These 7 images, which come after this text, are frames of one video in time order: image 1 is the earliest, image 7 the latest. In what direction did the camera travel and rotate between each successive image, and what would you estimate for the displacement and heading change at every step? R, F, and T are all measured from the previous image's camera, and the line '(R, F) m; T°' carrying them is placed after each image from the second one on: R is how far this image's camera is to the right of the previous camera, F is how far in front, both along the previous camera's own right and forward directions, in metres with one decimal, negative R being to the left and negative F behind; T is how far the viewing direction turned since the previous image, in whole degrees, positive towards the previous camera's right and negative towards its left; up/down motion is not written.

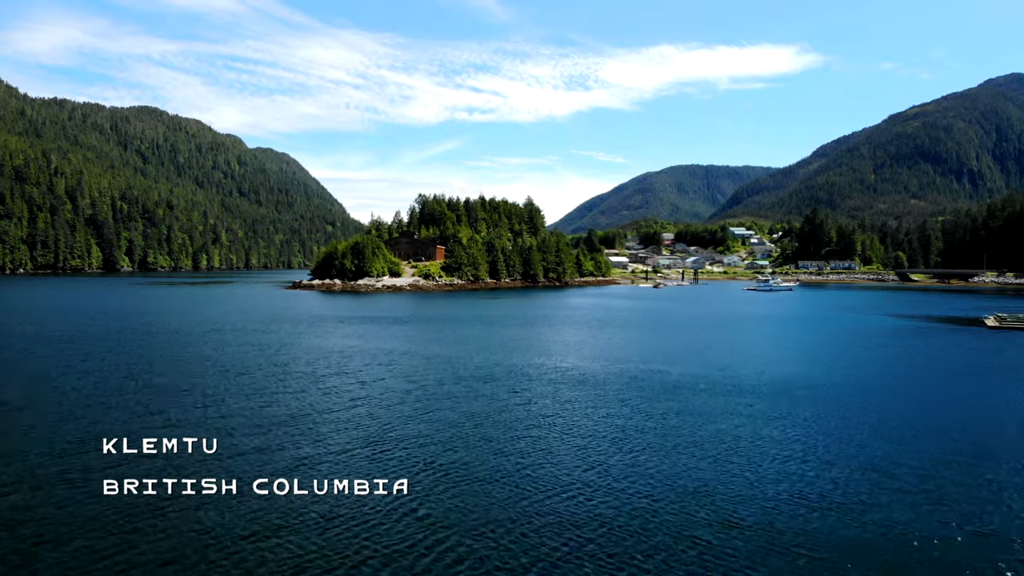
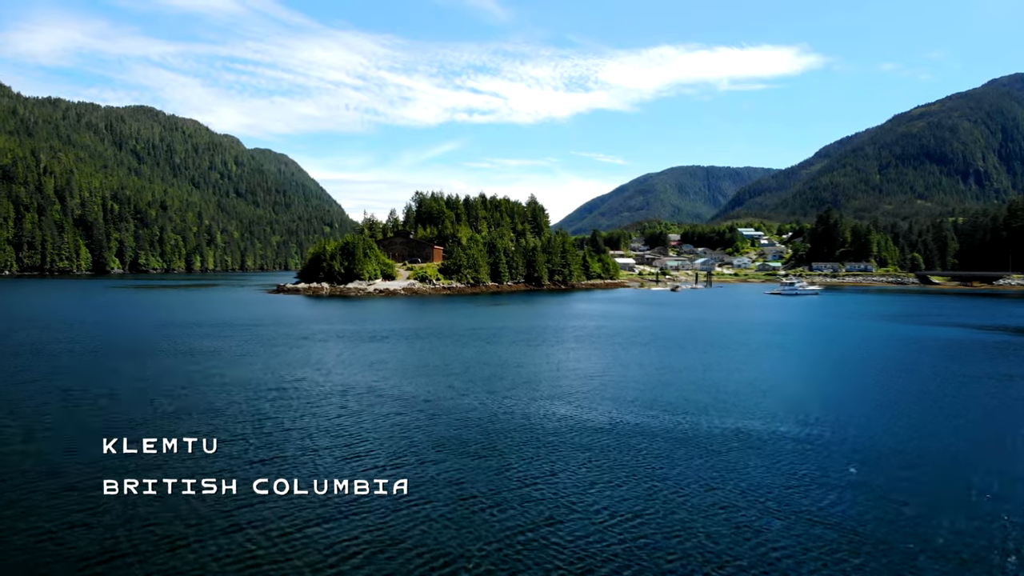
(-0.6, +8.2) m; 0°
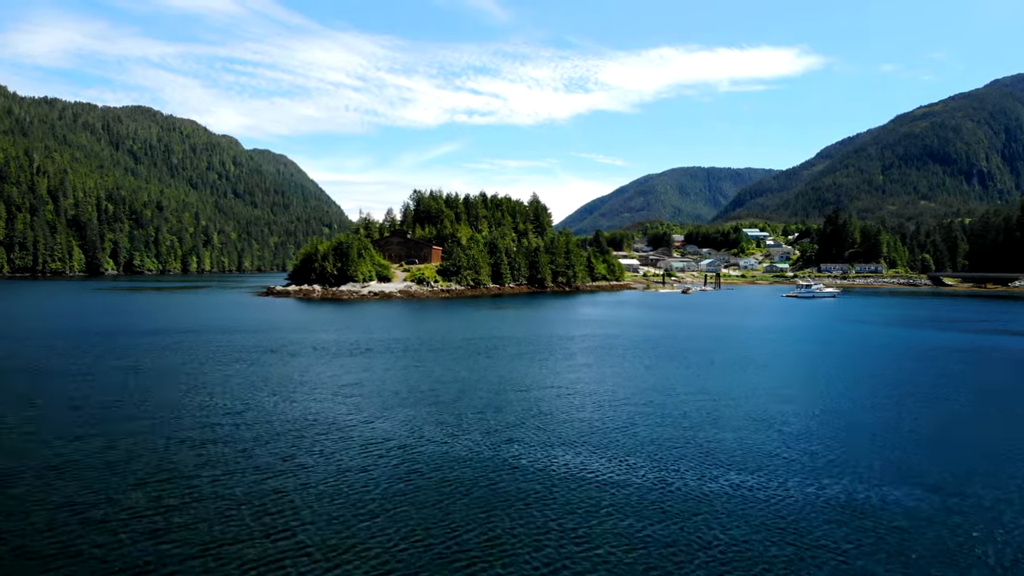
(-0.4, +4.8) m; 0°
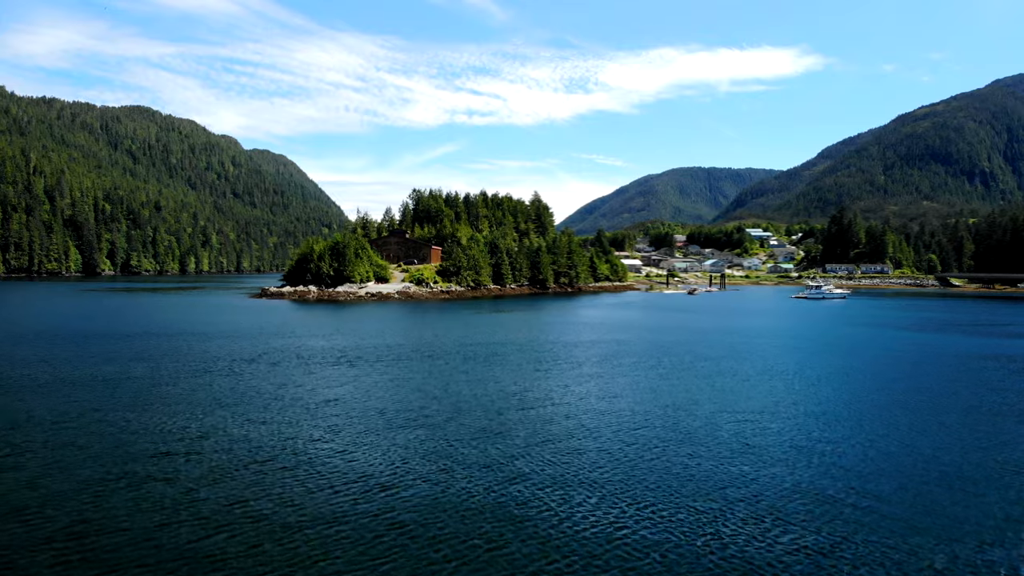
(-0.2, +2.5) m; 0°
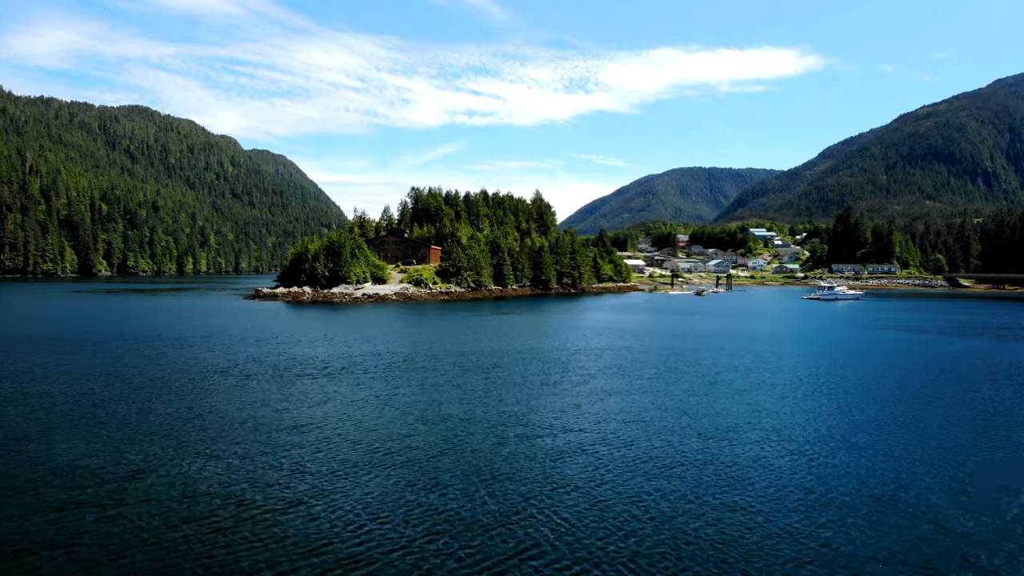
(-0.2, +3.1) m; 0°
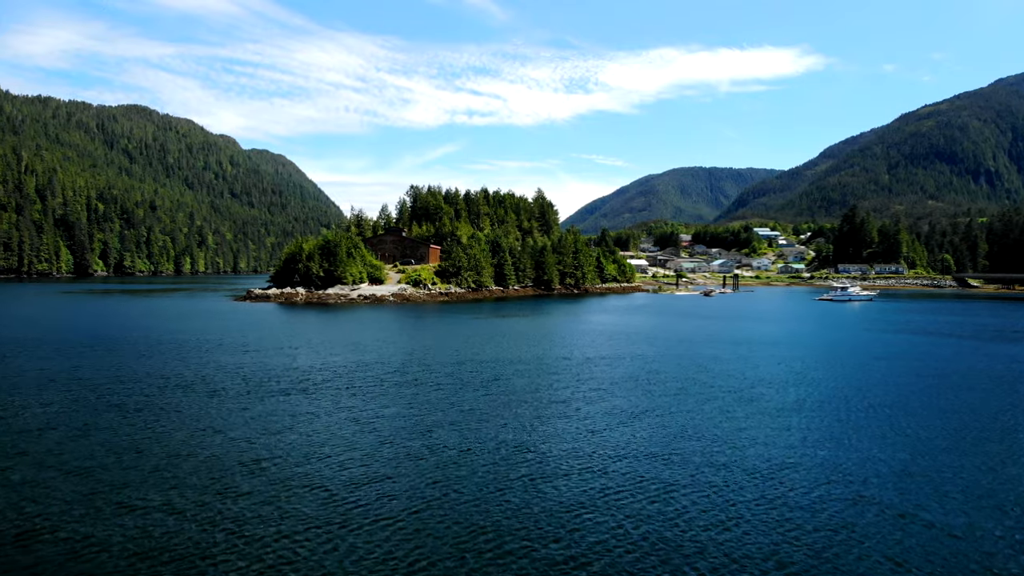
(-0.3, +3.0) m; 0°
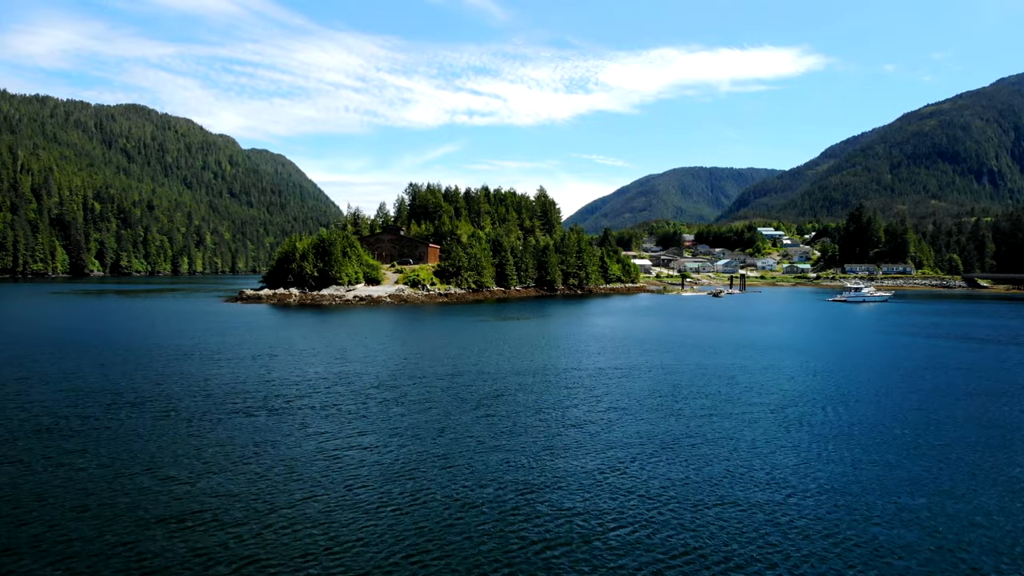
(-0.2, +3.0) m; 0°
